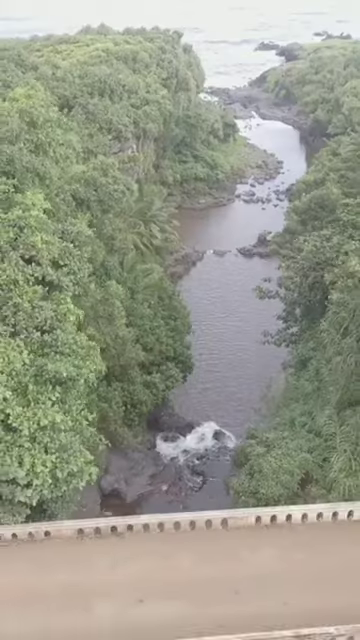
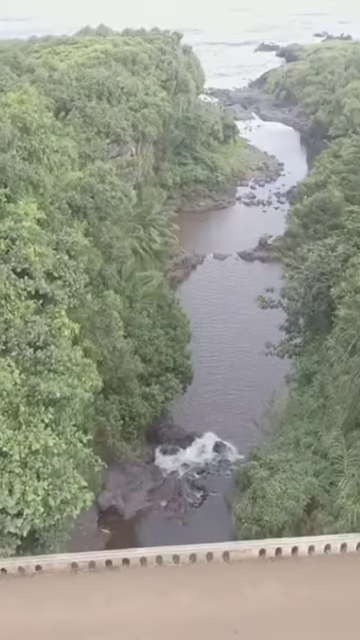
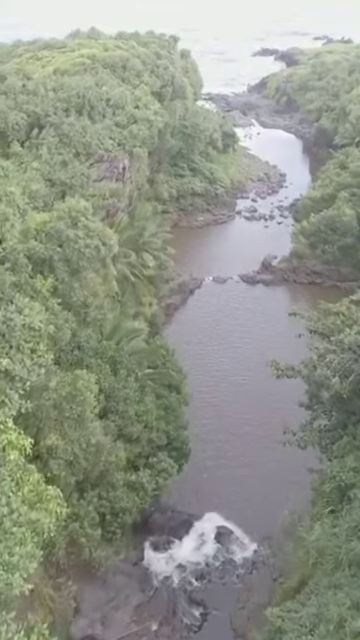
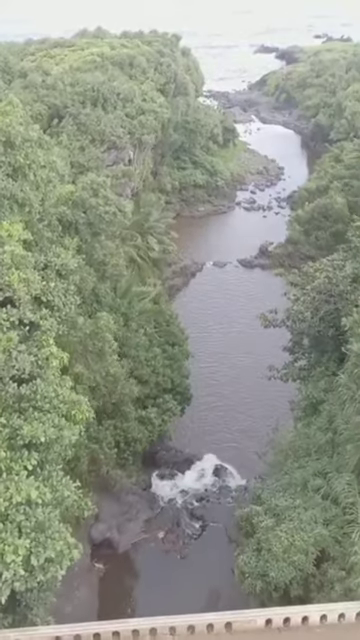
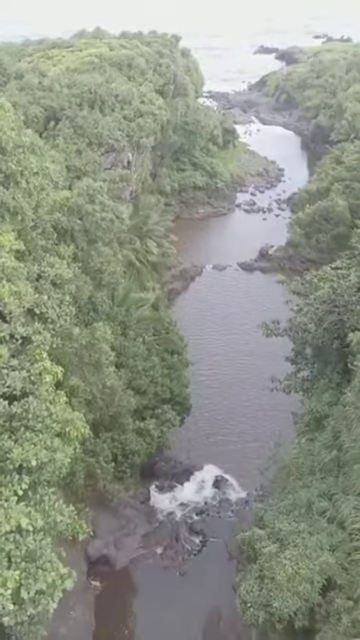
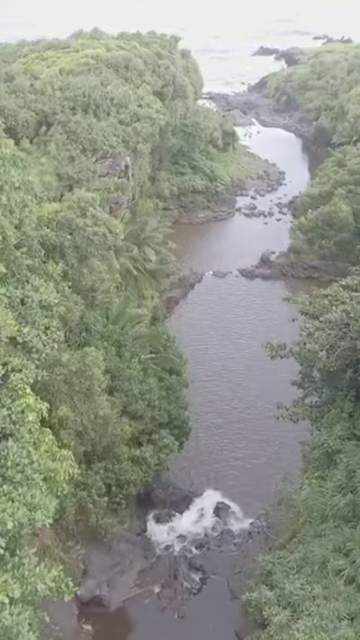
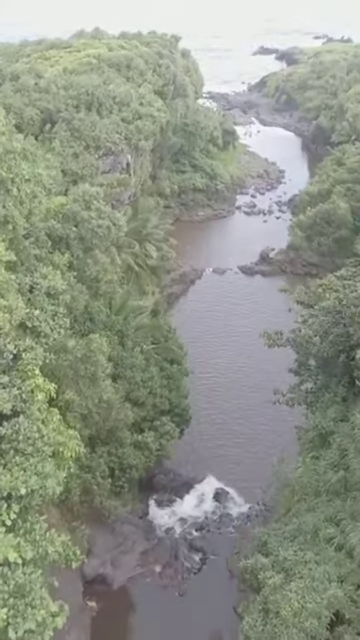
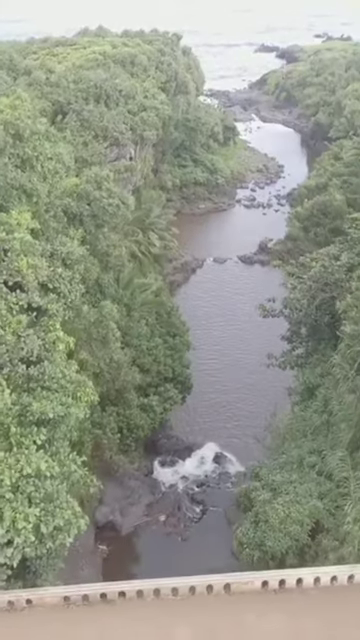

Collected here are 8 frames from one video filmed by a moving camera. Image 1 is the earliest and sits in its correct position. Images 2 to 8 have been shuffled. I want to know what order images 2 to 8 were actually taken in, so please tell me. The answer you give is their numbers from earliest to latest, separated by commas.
2, 8, 4, 5, 7, 6, 3
